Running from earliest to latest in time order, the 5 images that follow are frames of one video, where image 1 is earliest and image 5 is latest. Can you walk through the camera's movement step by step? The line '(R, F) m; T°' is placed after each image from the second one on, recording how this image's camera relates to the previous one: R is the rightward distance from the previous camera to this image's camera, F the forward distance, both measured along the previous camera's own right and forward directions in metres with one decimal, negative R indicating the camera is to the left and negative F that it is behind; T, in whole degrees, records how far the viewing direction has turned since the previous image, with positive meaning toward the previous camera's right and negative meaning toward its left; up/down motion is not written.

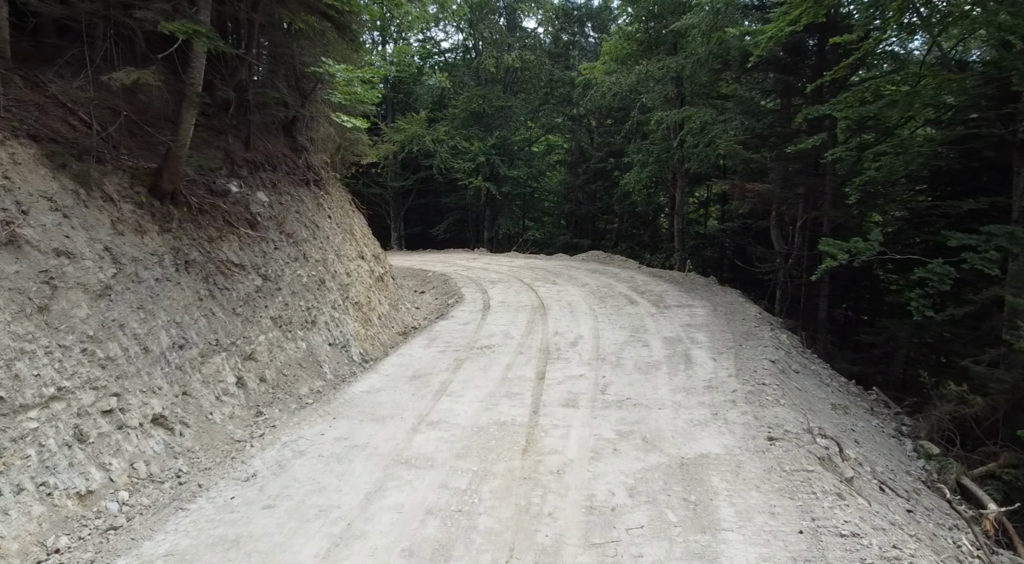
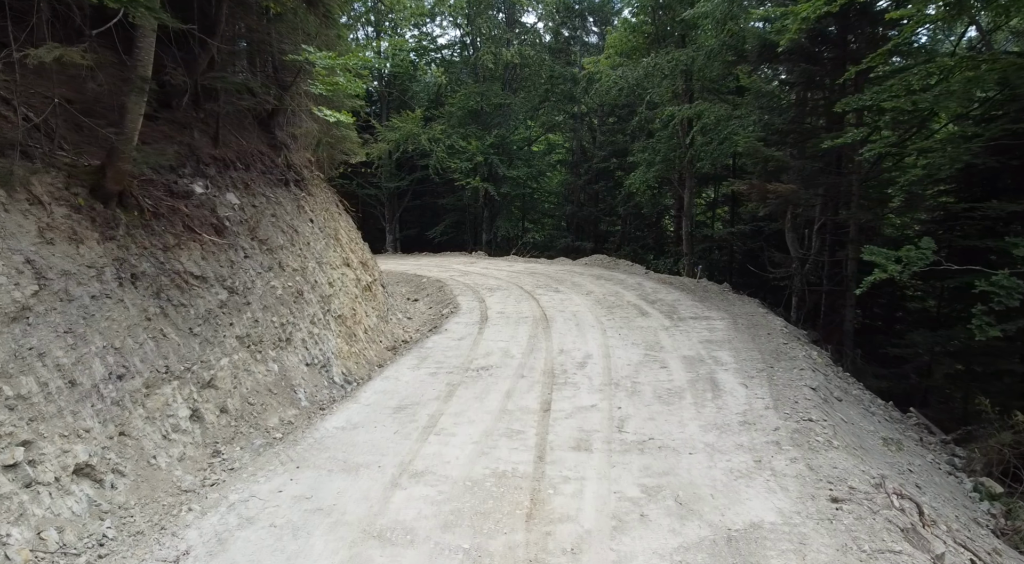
(0.0, +1.1) m; 0°
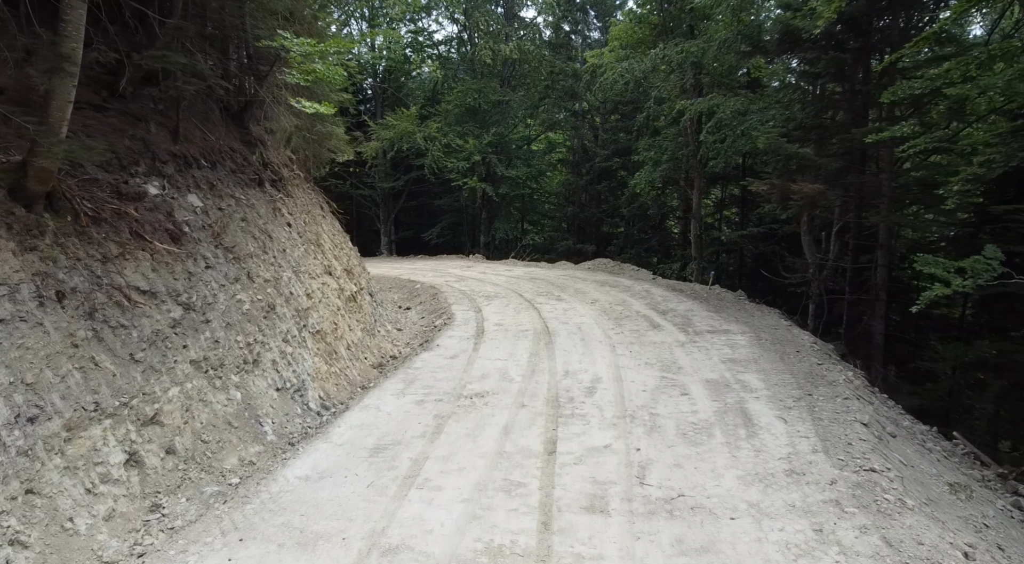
(0.0, +1.1) m; 0°
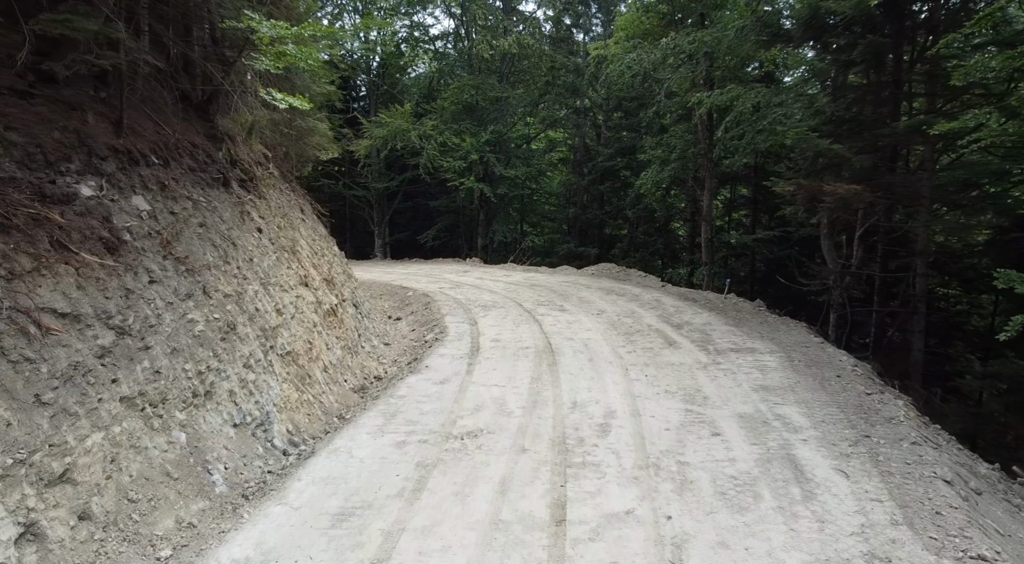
(0.0, +1.2) m; 0°
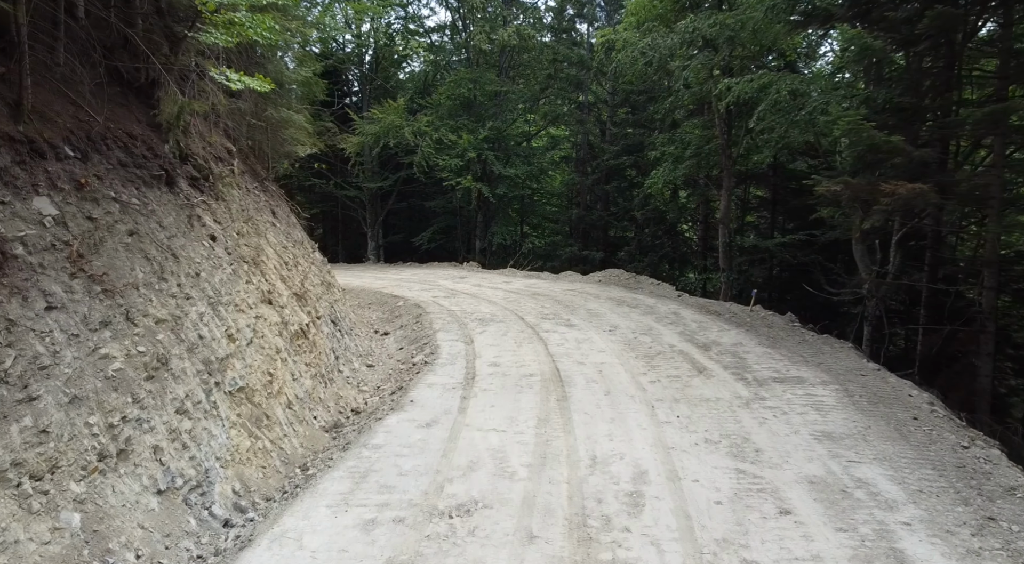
(0.0, +1.5) m; 0°
